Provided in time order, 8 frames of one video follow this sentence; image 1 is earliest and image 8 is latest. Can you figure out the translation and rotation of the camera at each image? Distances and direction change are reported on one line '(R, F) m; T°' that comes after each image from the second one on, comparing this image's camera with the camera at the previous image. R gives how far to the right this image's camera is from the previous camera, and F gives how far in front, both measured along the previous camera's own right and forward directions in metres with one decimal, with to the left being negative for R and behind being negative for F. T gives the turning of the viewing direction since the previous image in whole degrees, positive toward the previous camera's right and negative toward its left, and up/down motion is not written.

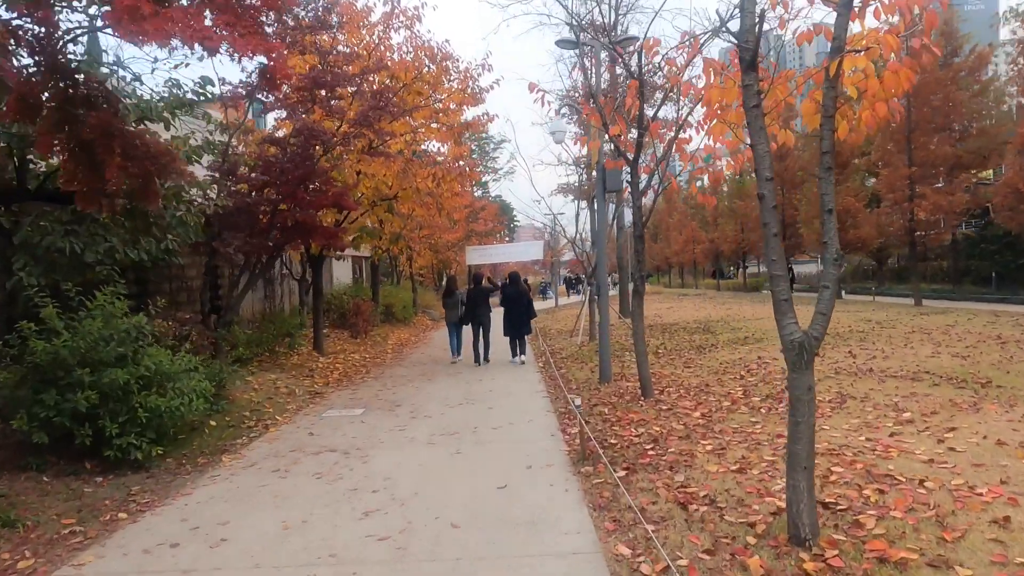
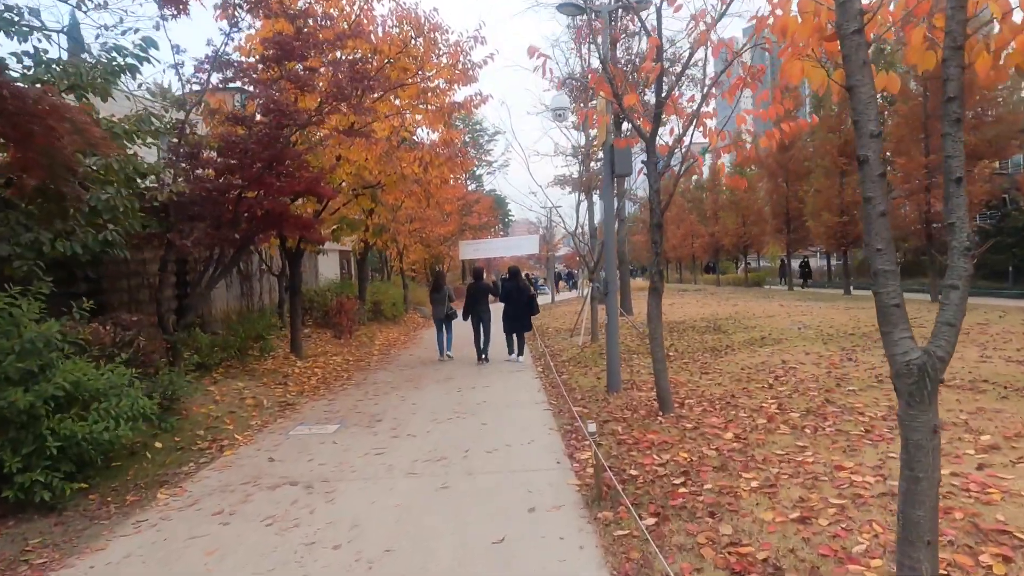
(0.0, +1.3) m; 0°
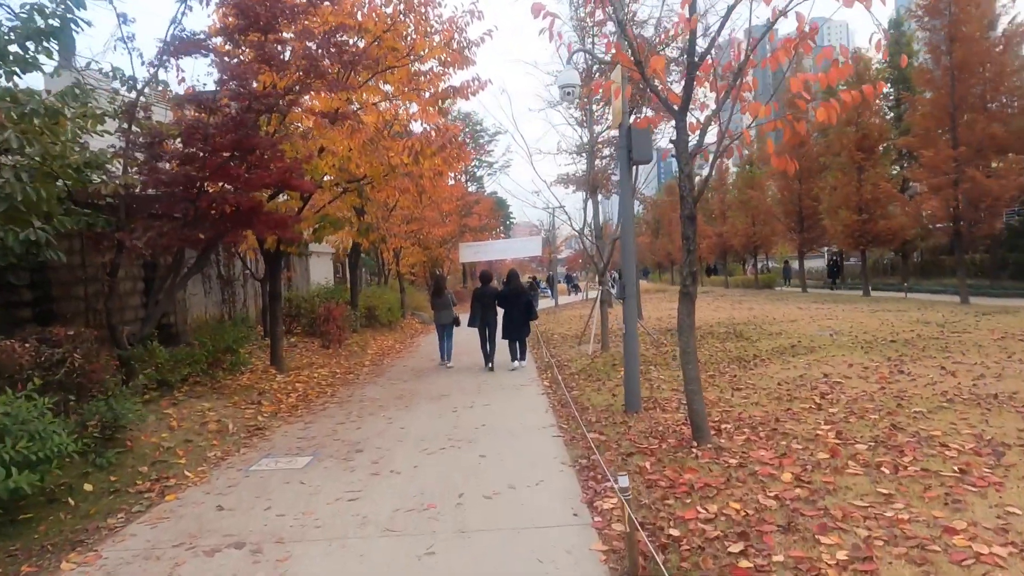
(0.0, +1.3) m; 0°
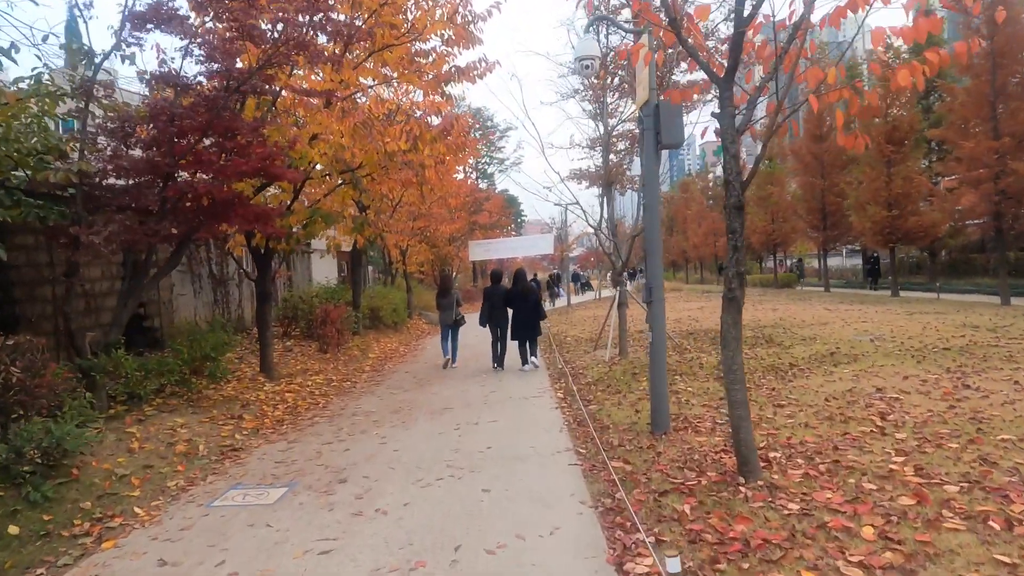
(0.0, +1.1) m; -1°
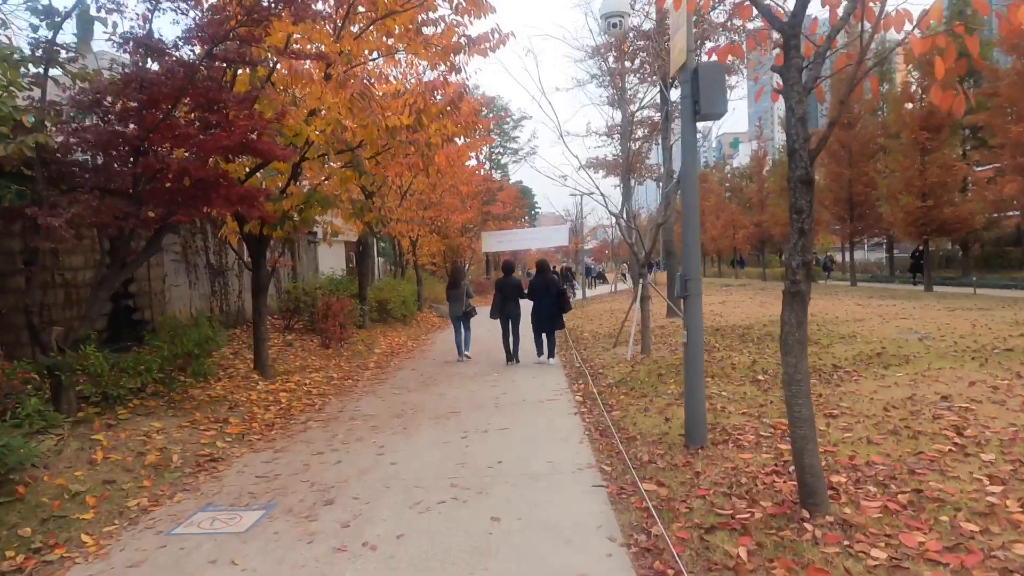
(0.0, +0.9) m; -1°
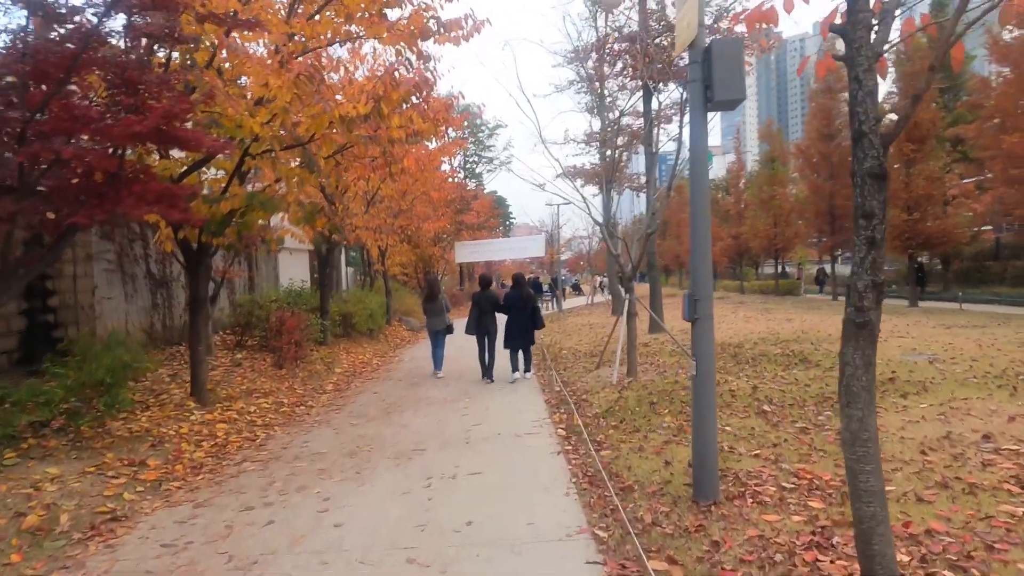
(0.0, +1.2) m; +2°
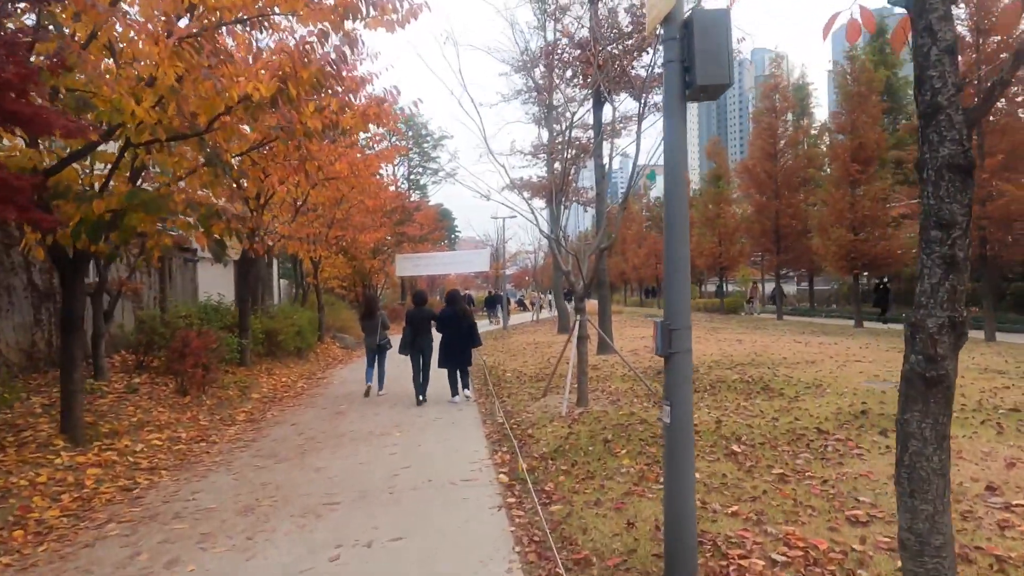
(+0.1, +1.1) m; +5°
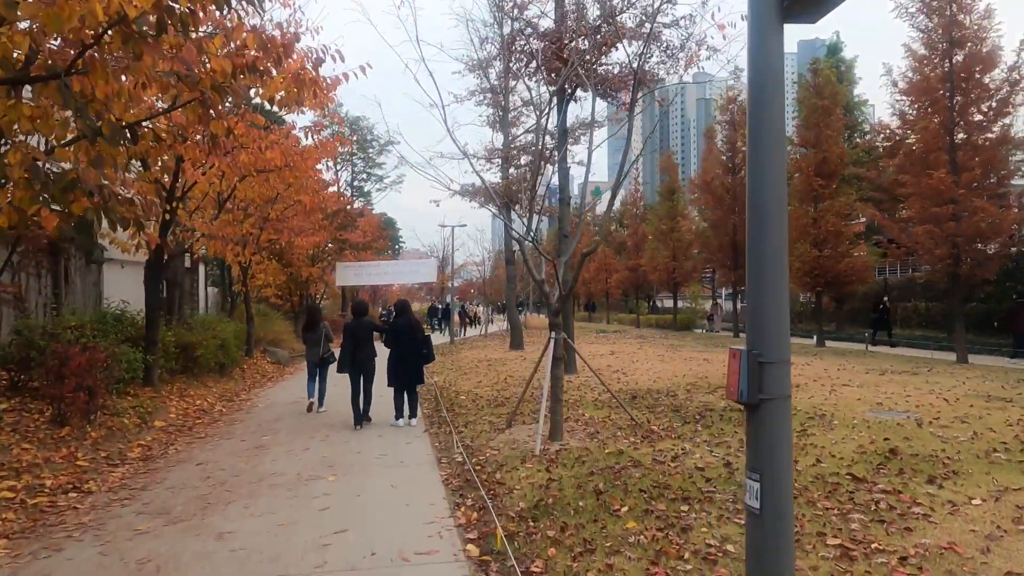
(-0.3, +1.7) m; +5°
